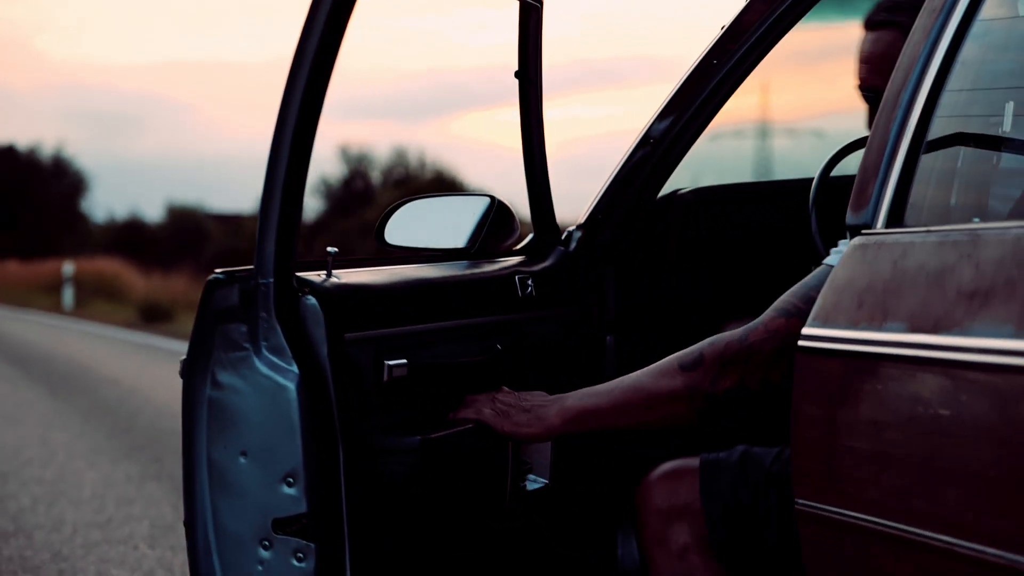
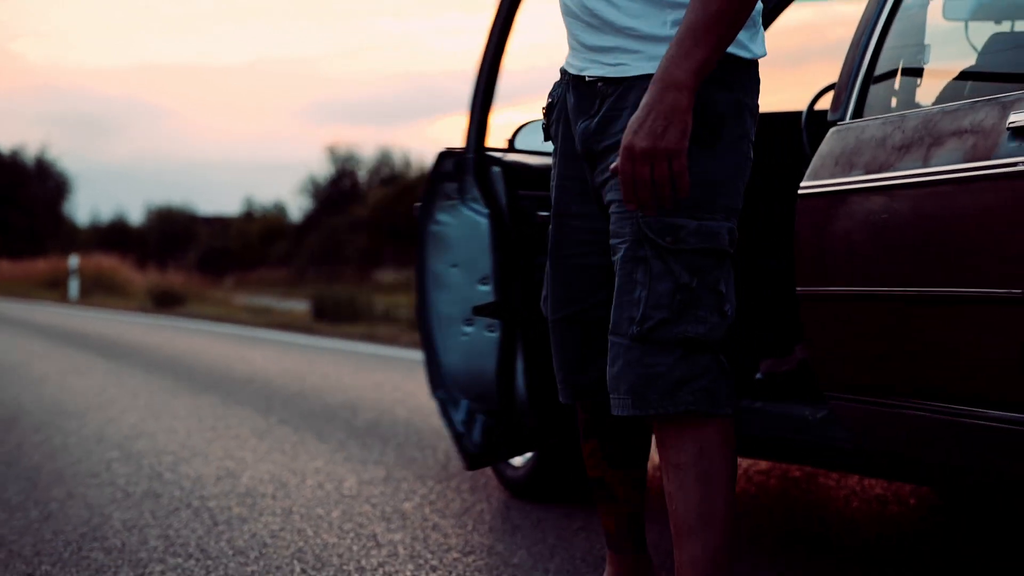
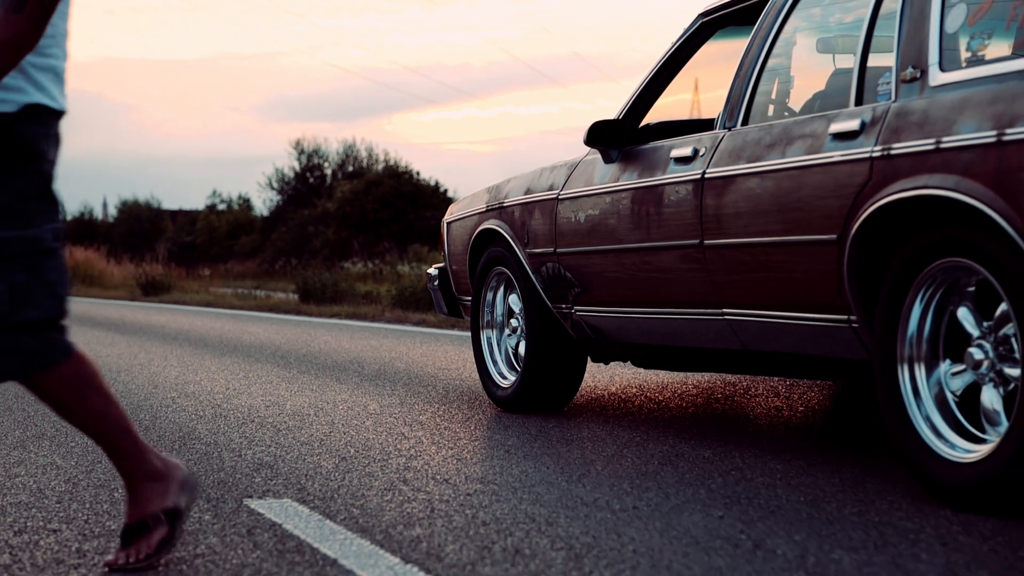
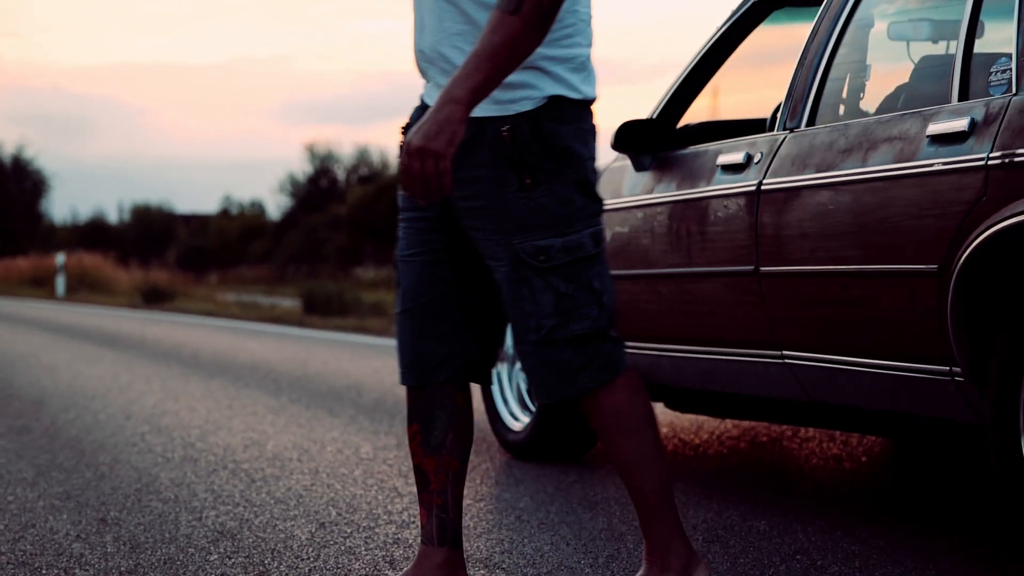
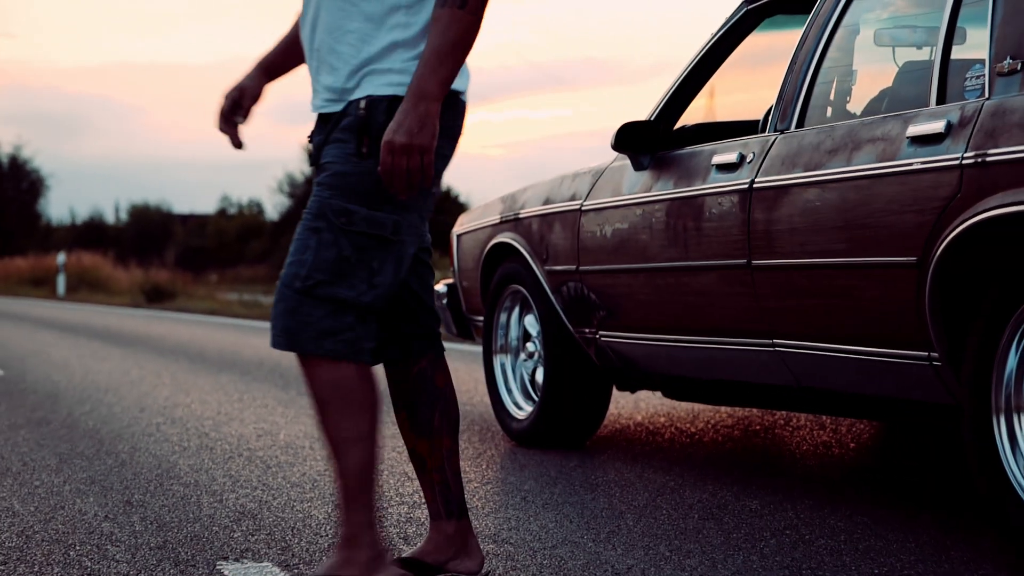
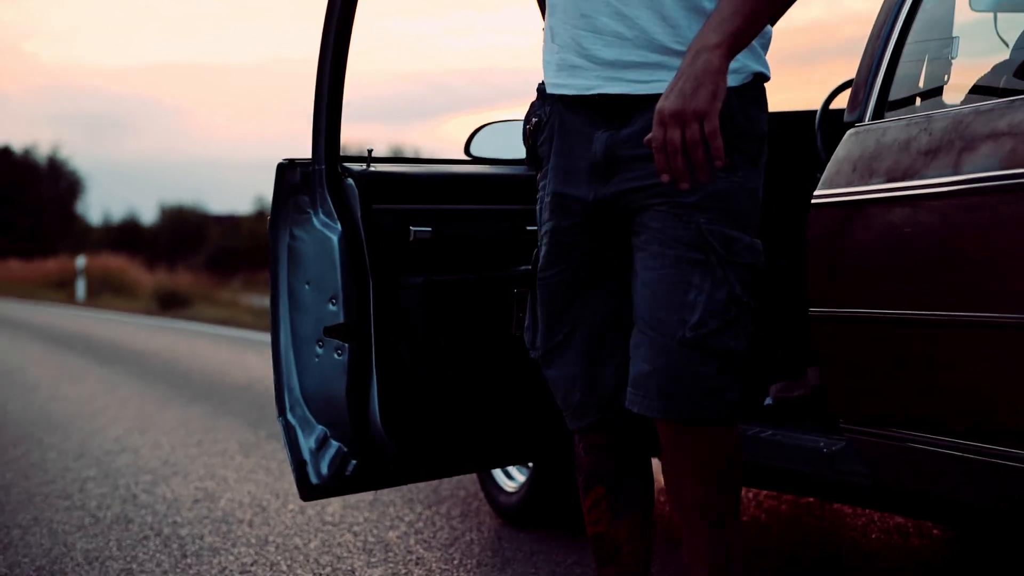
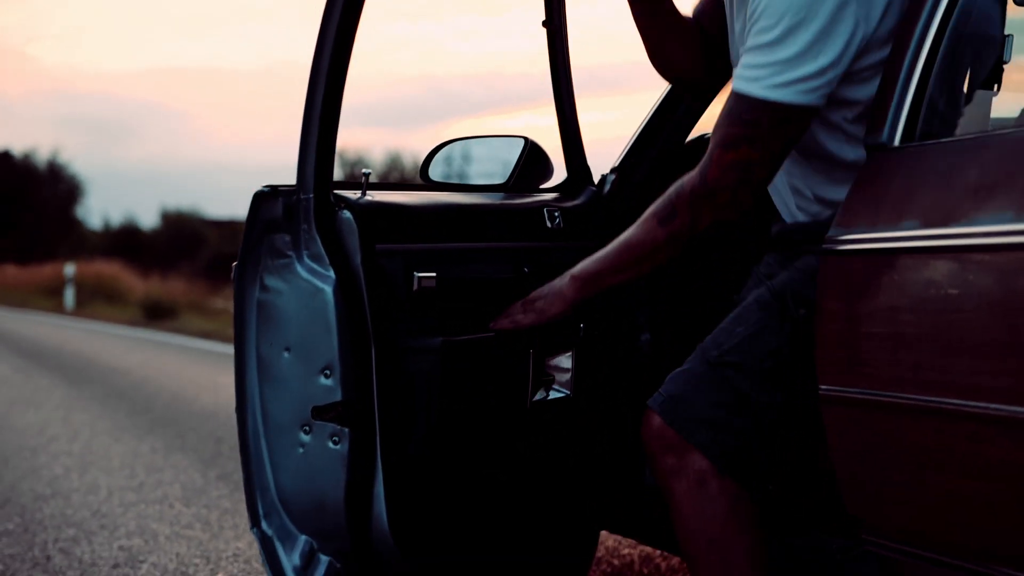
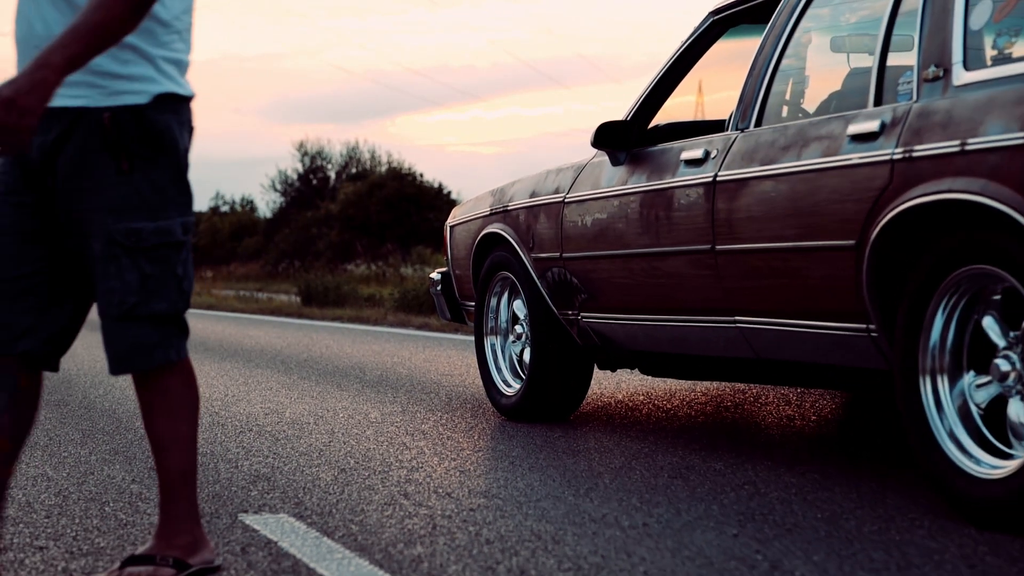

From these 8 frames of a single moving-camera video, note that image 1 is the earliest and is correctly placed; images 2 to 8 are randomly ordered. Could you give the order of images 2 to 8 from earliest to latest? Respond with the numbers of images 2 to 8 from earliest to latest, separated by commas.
7, 6, 2, 4, 5, 8, 3
